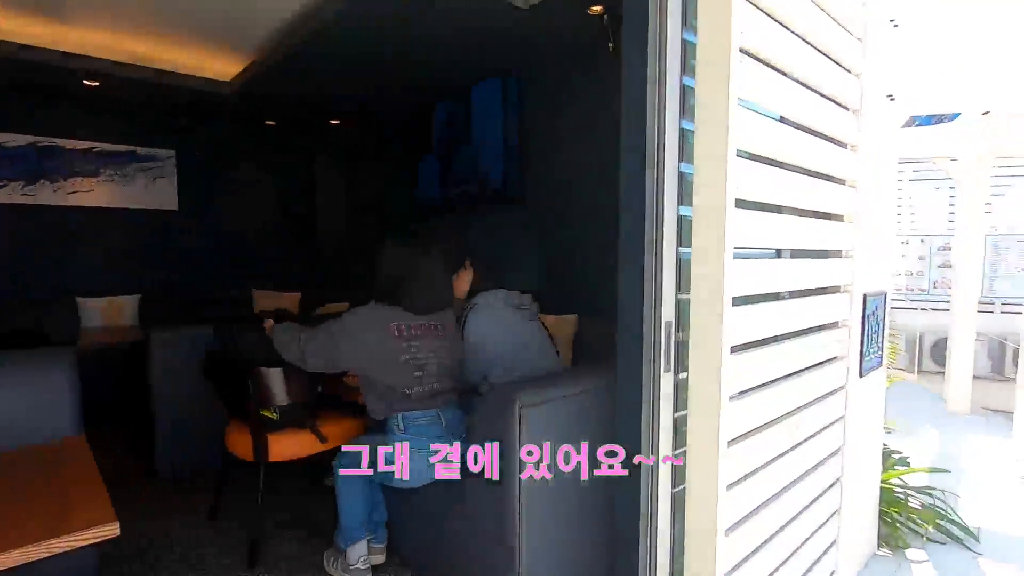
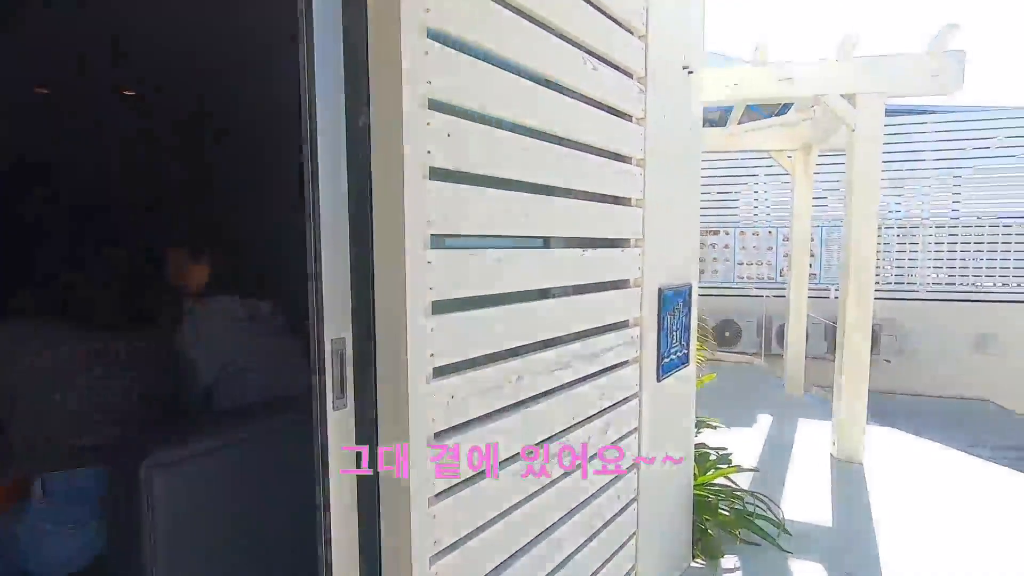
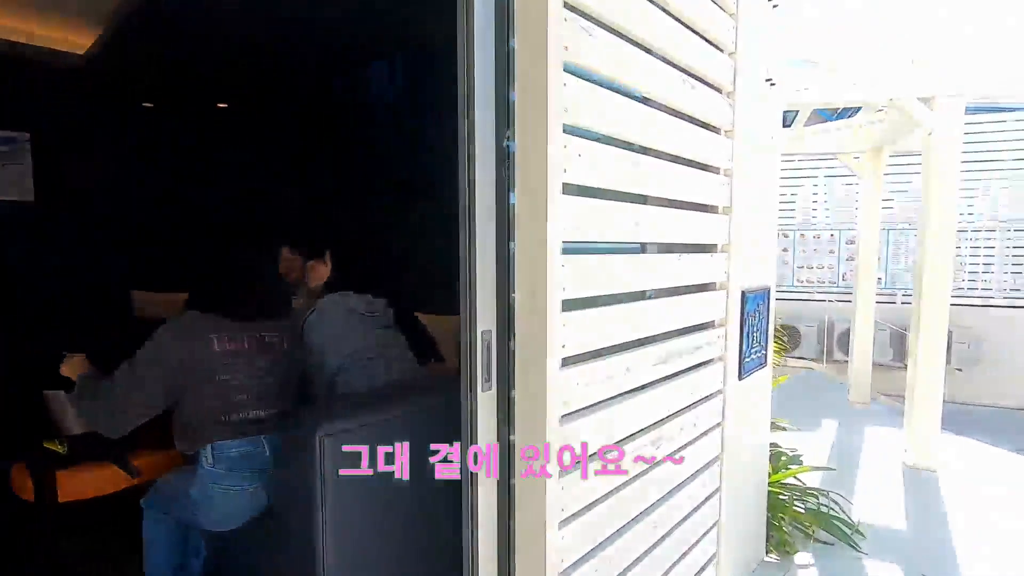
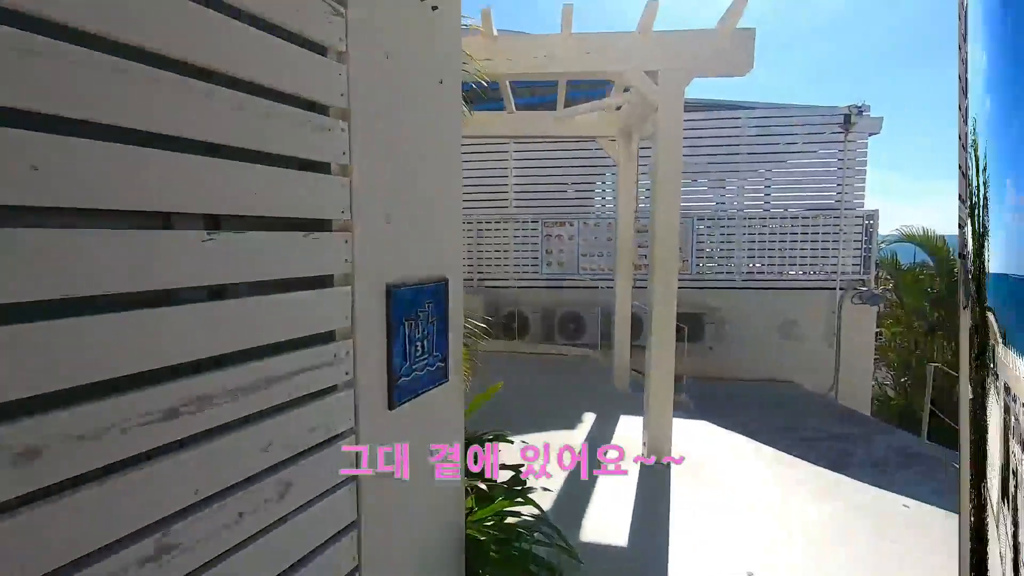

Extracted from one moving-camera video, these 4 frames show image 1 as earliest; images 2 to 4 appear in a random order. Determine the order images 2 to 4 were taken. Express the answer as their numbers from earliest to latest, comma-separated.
3, 2, 4
